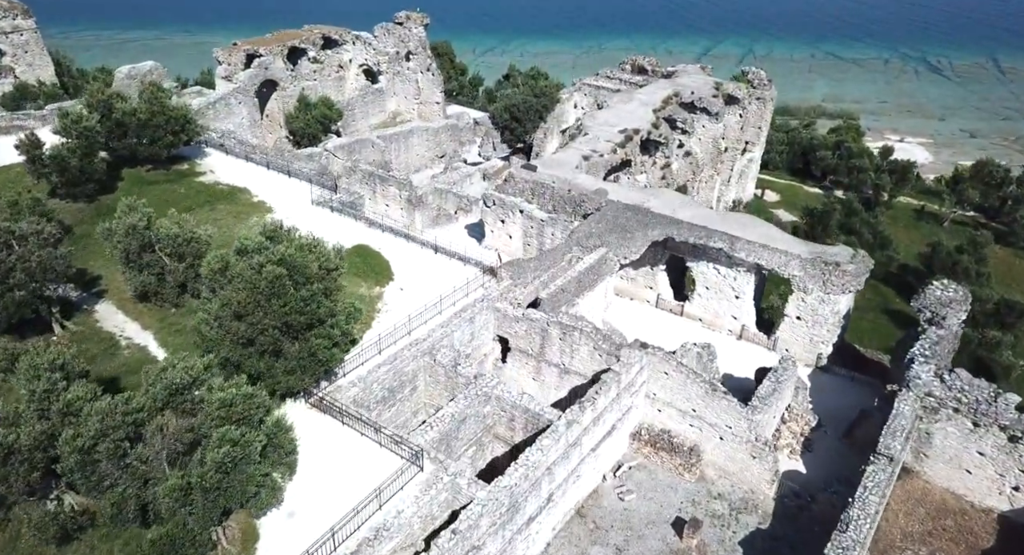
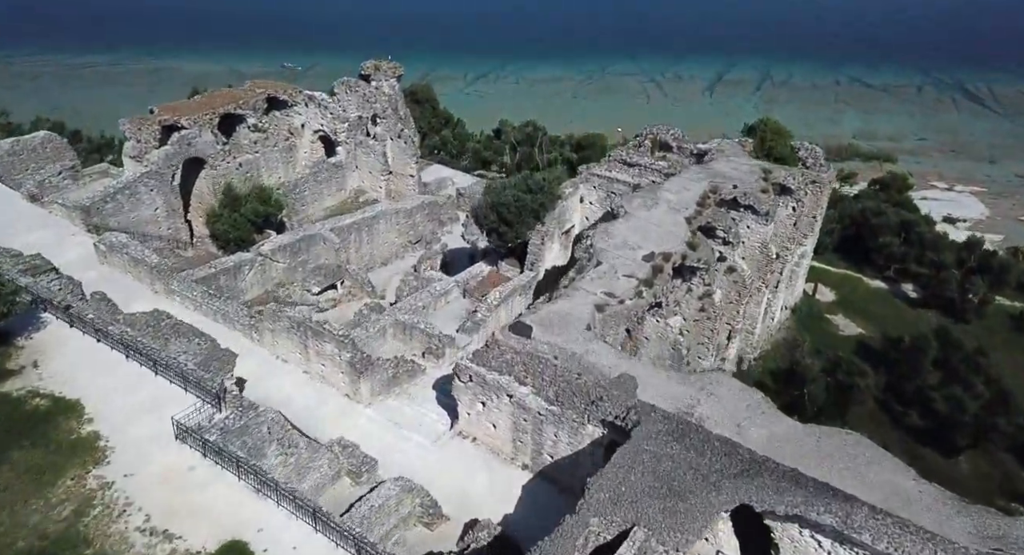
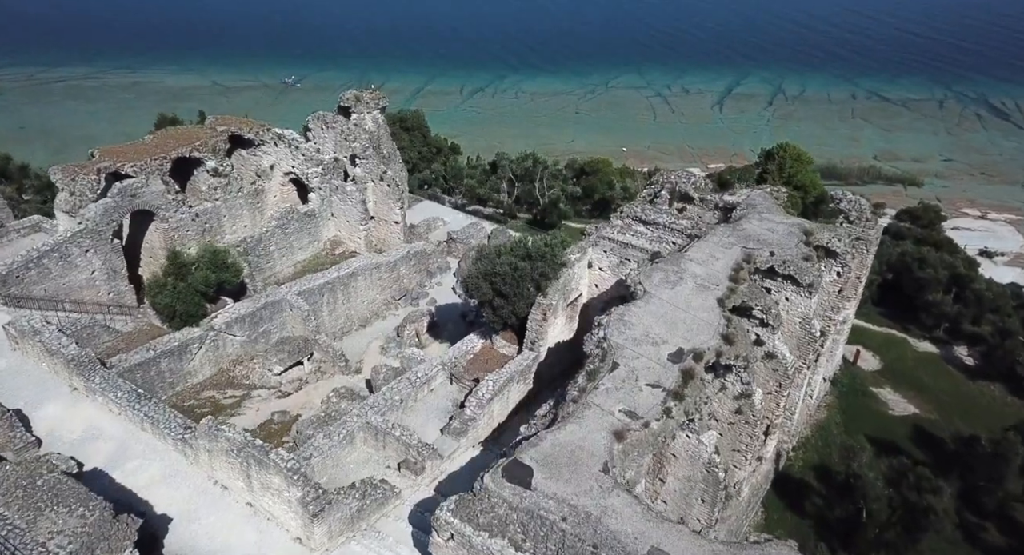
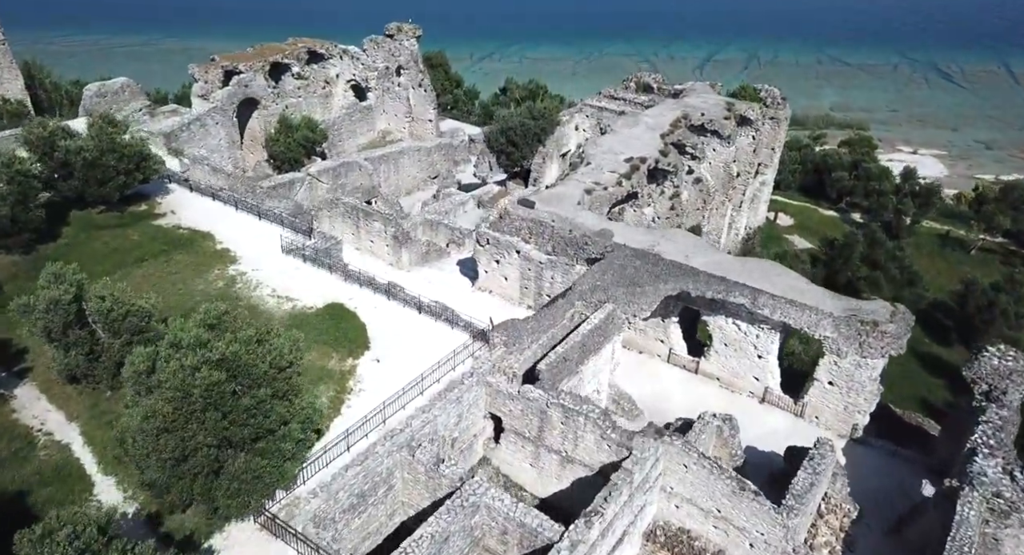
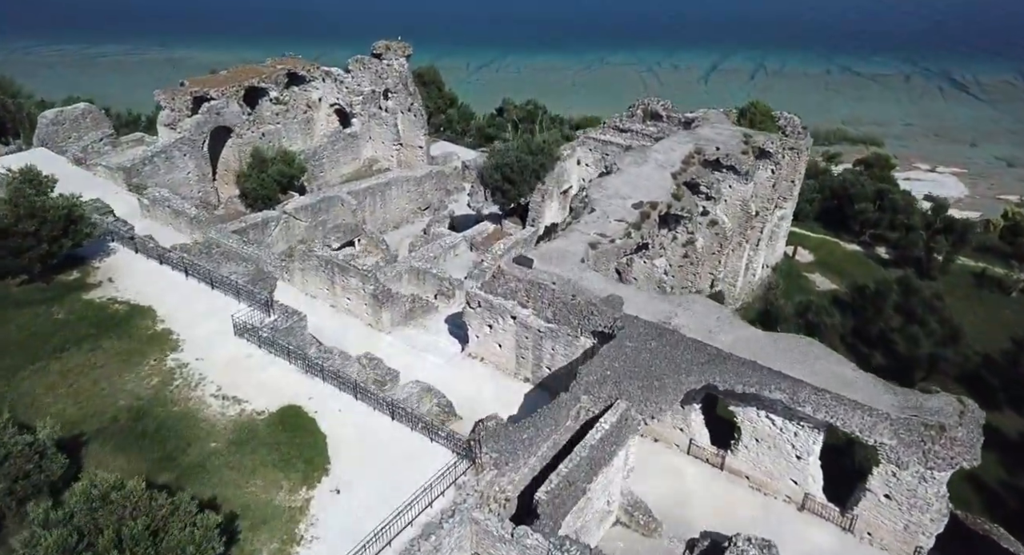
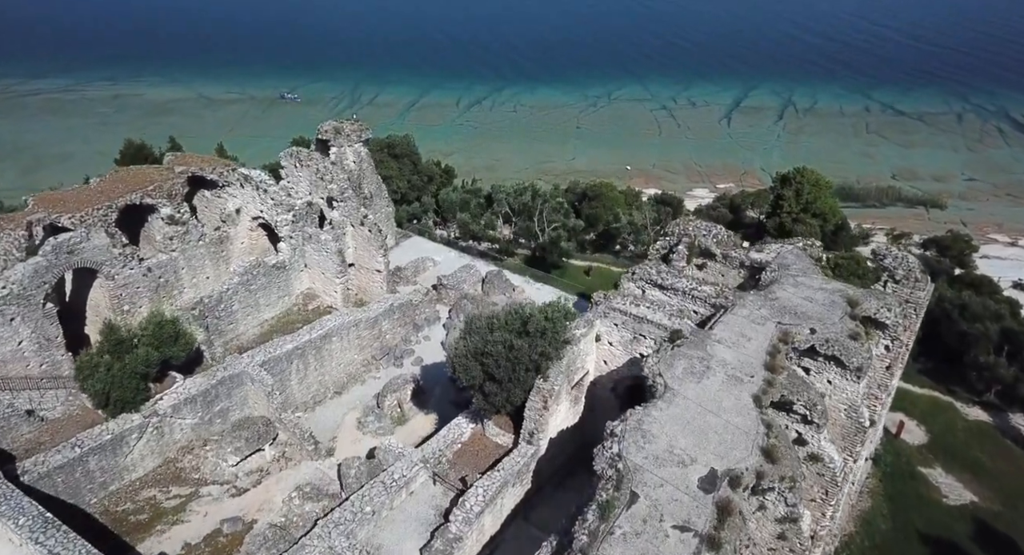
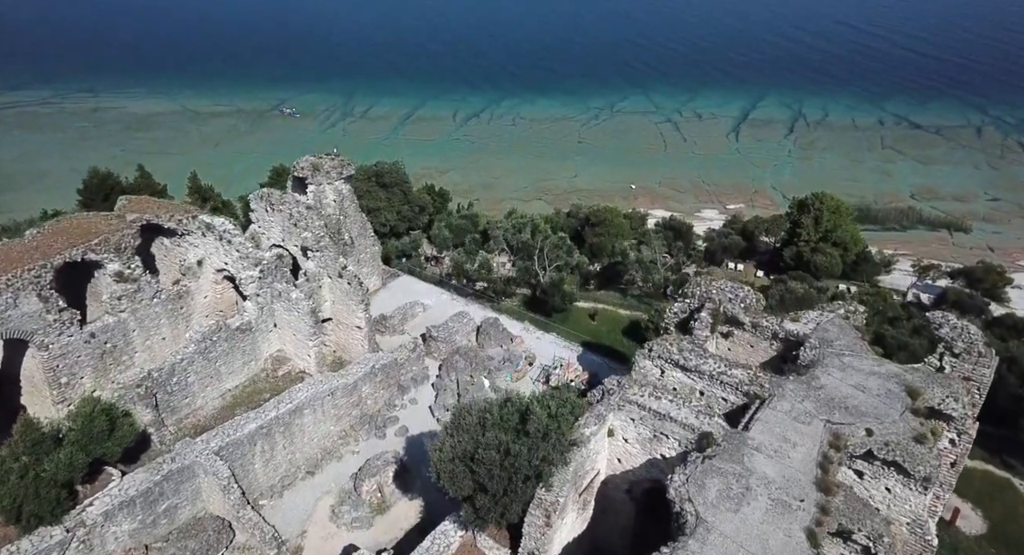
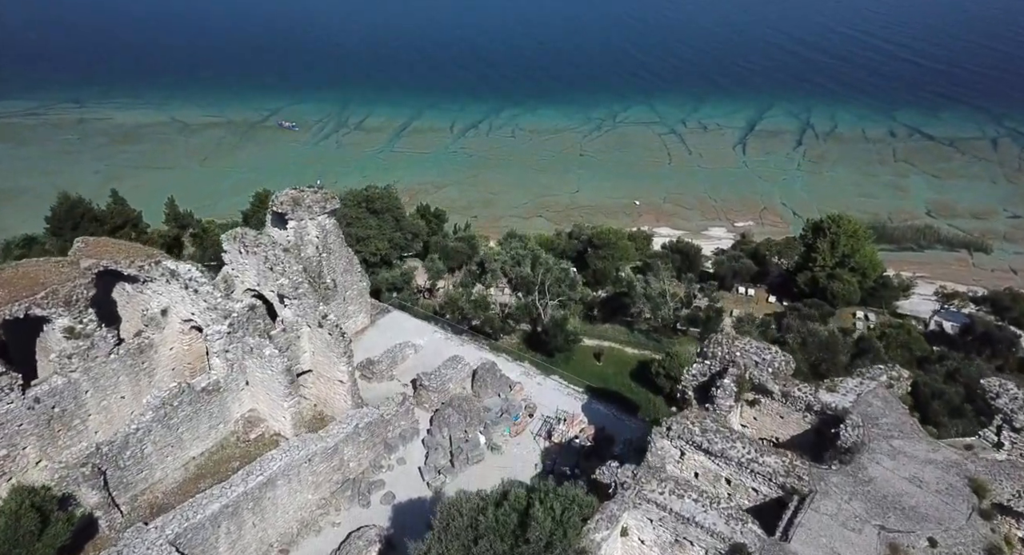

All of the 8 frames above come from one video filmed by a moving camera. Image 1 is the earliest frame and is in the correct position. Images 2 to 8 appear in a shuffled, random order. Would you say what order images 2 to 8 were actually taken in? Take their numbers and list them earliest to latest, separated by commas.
4, 5, 2, 3, 6, 7, 8
